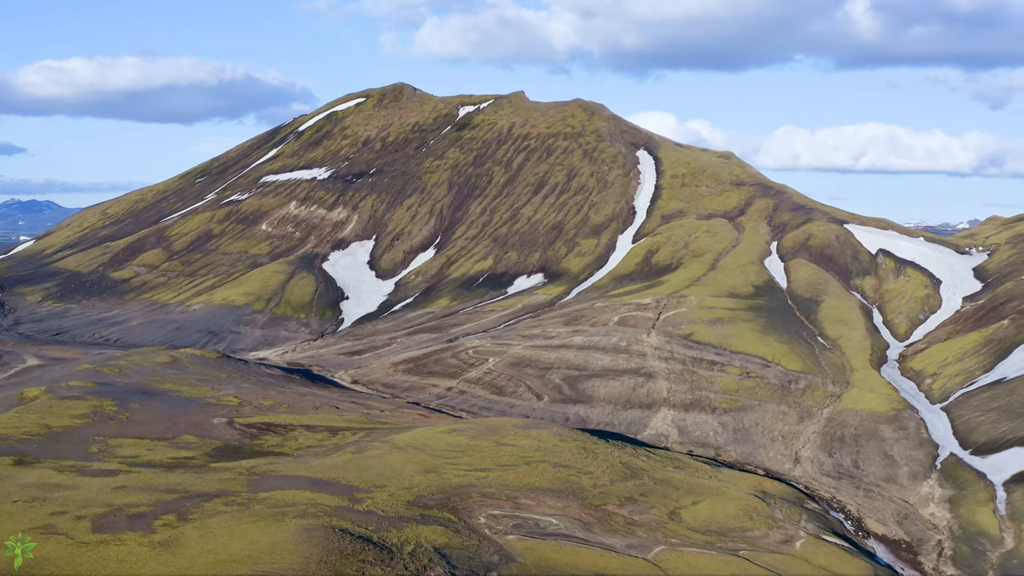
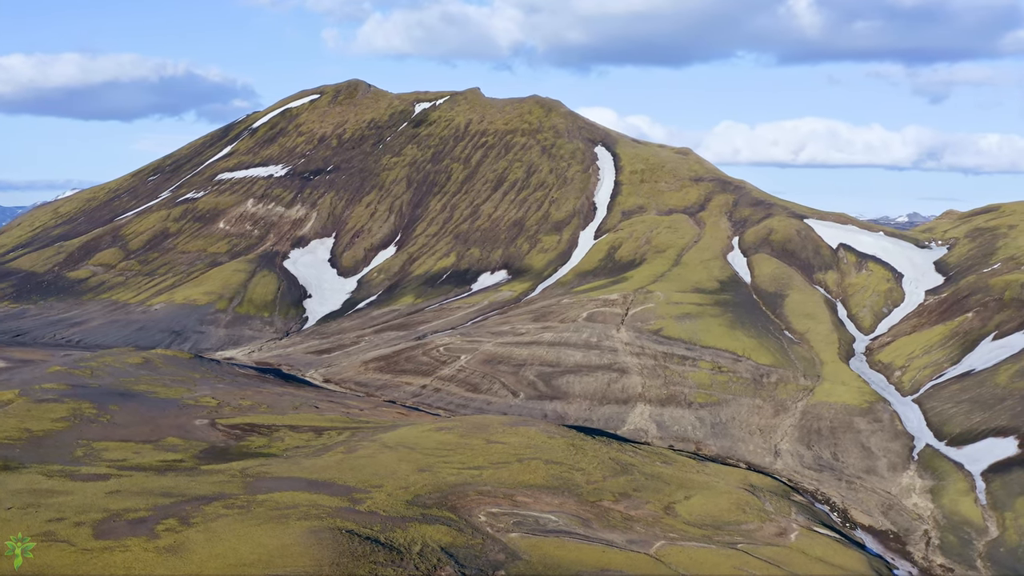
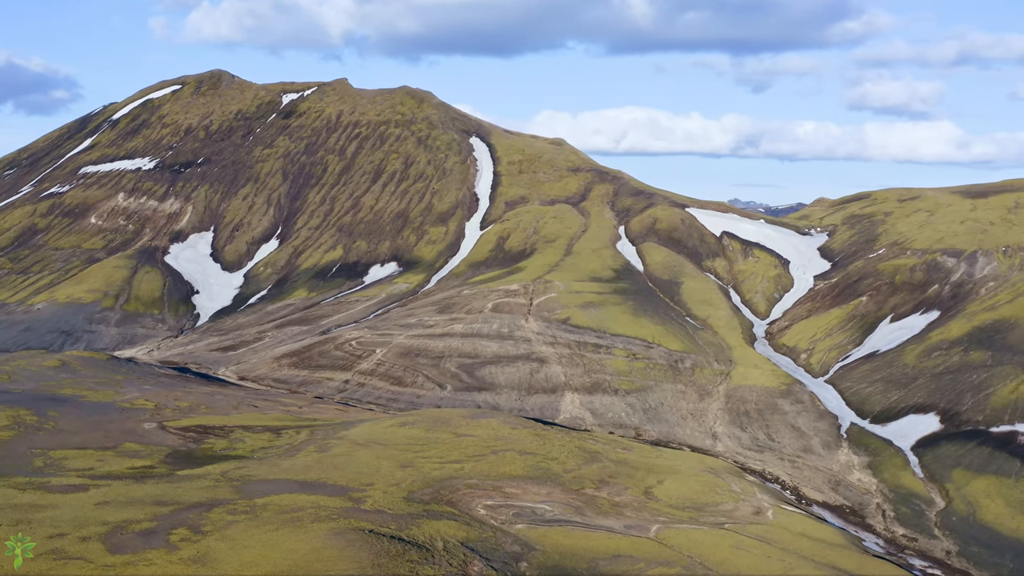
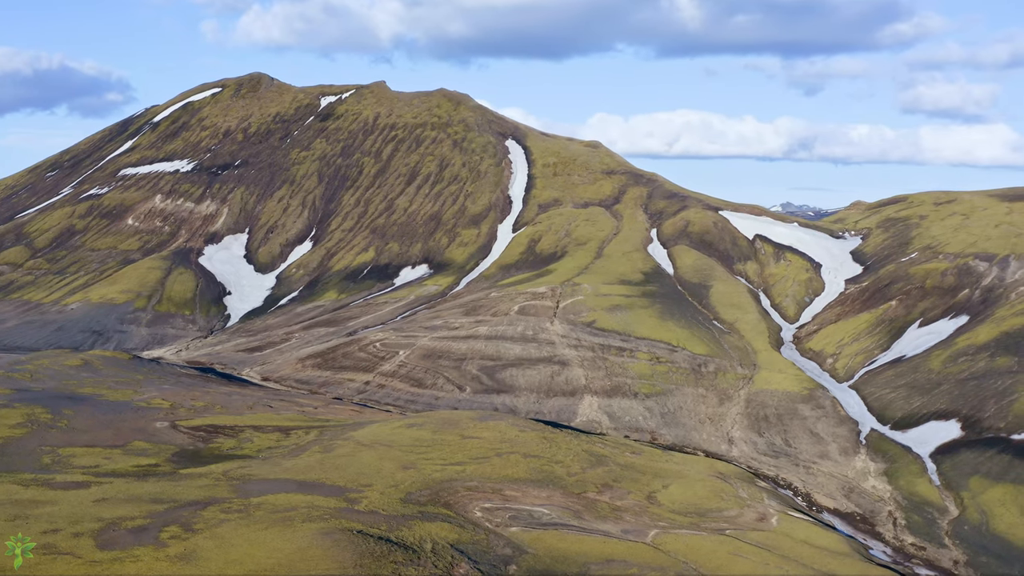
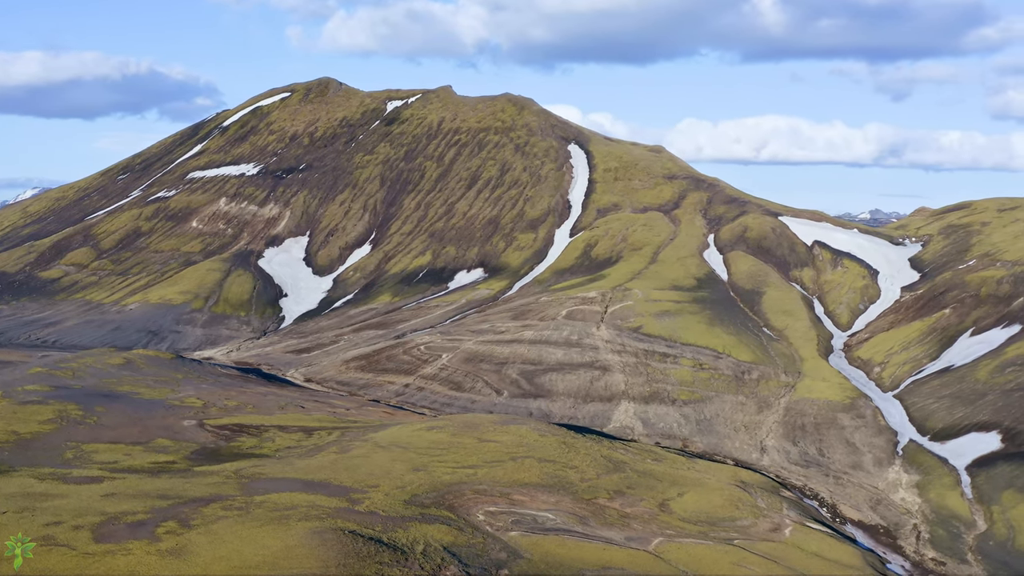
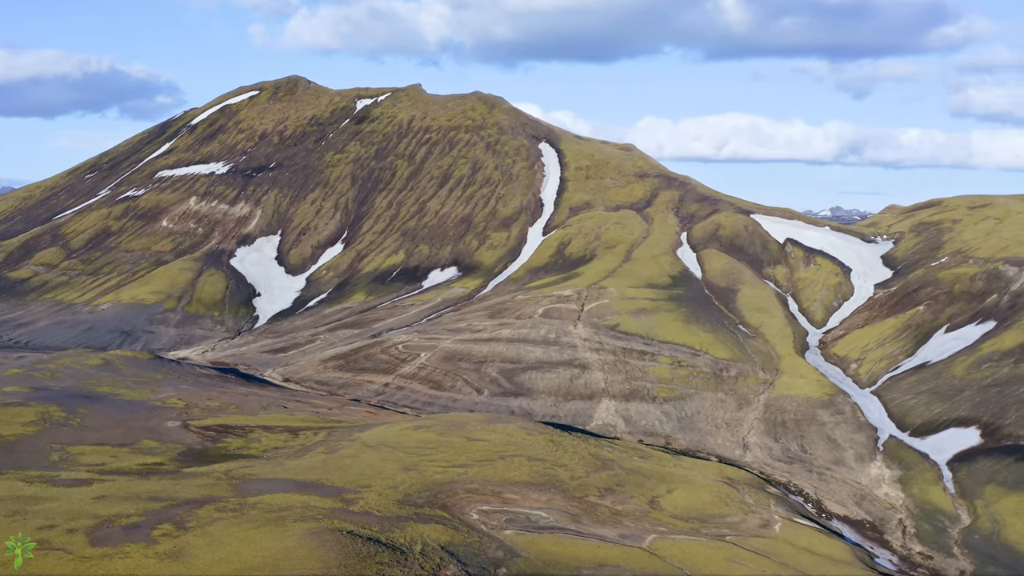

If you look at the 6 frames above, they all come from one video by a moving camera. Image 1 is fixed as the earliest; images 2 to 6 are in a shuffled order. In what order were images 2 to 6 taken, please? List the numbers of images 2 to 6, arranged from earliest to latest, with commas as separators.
2, 5, 6, 4, 3
